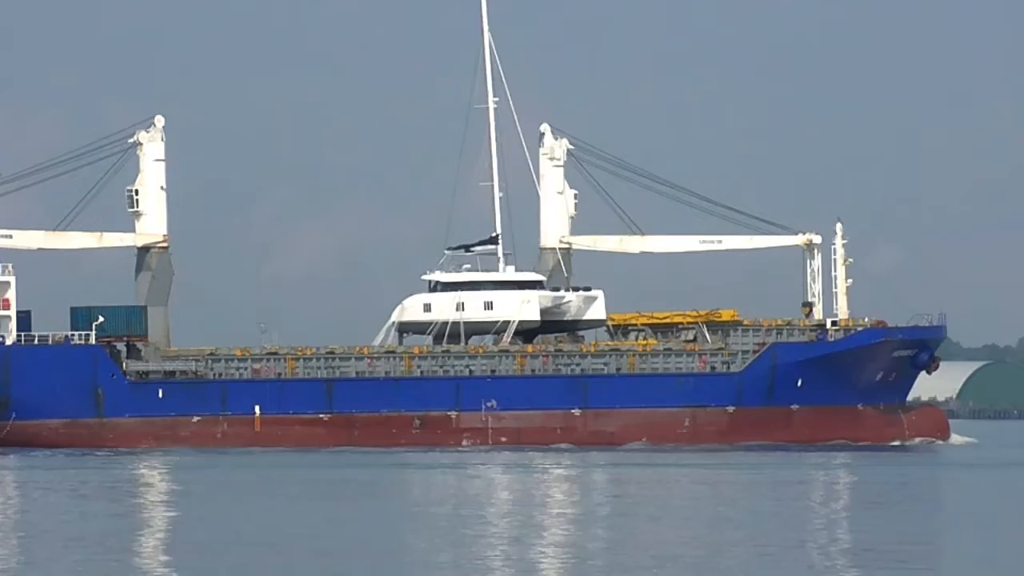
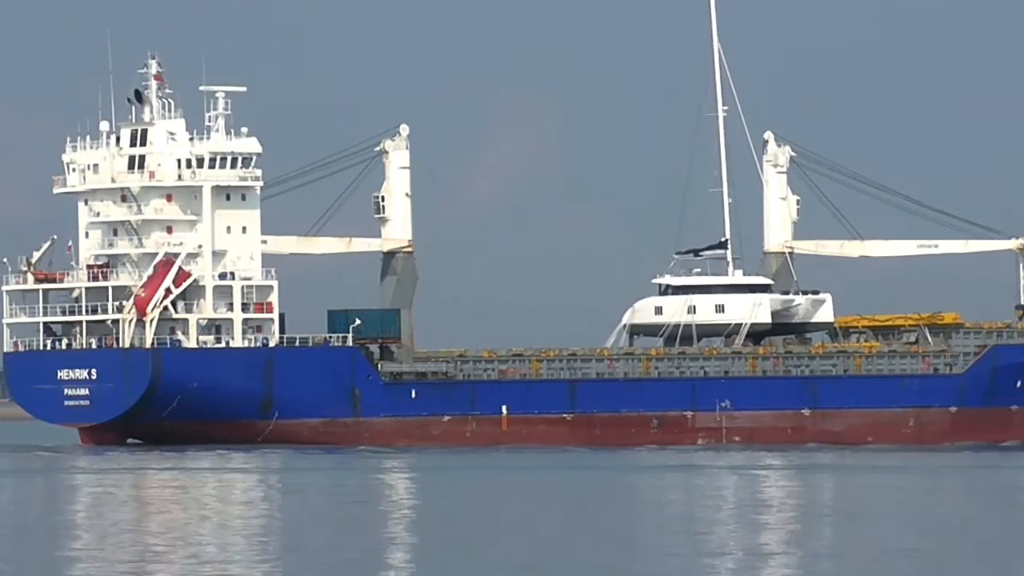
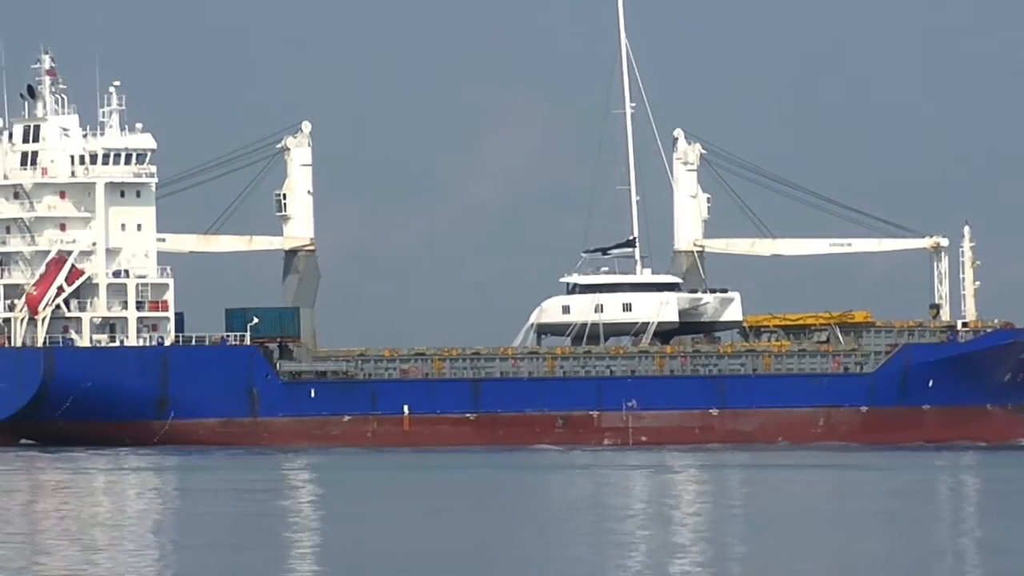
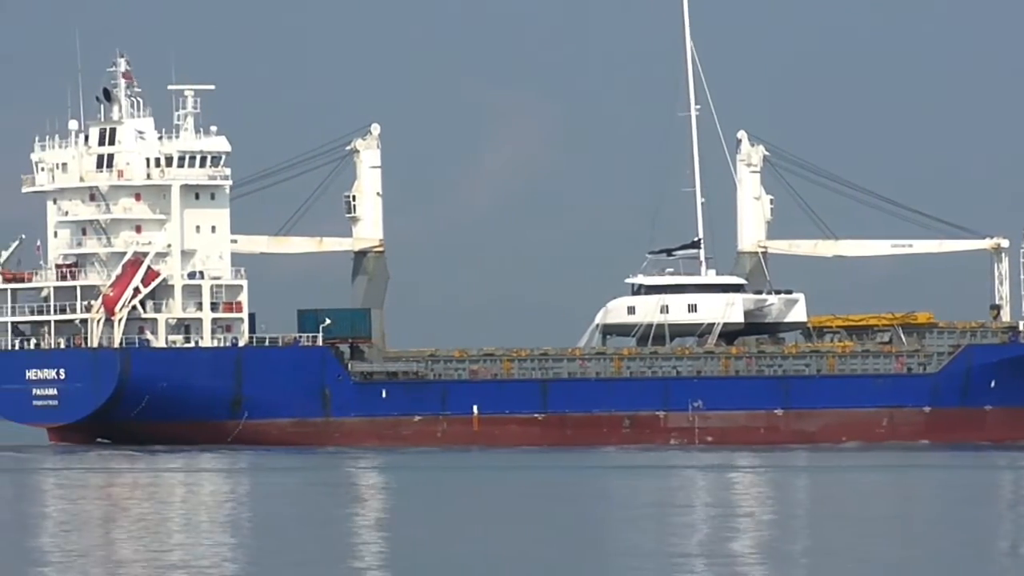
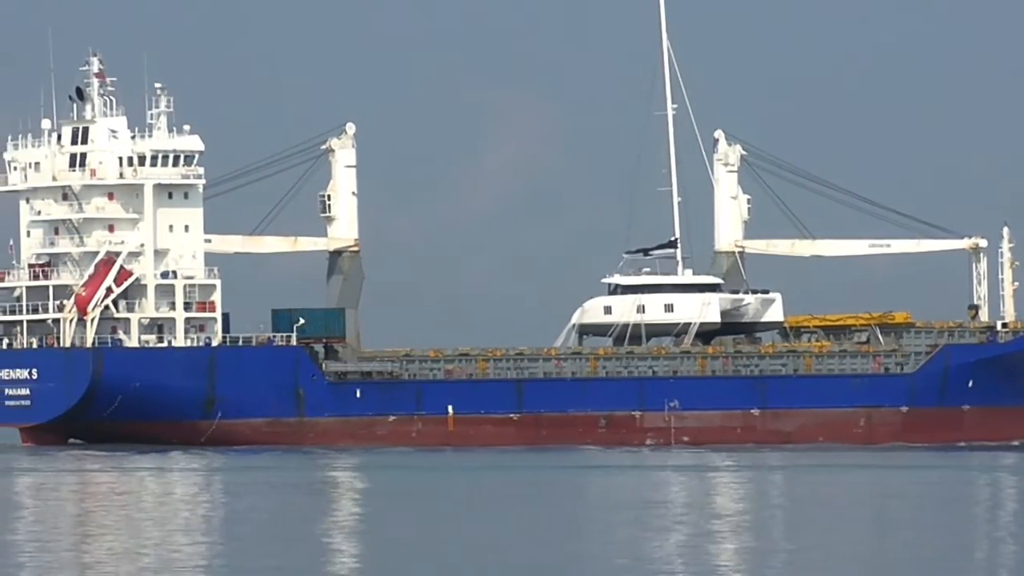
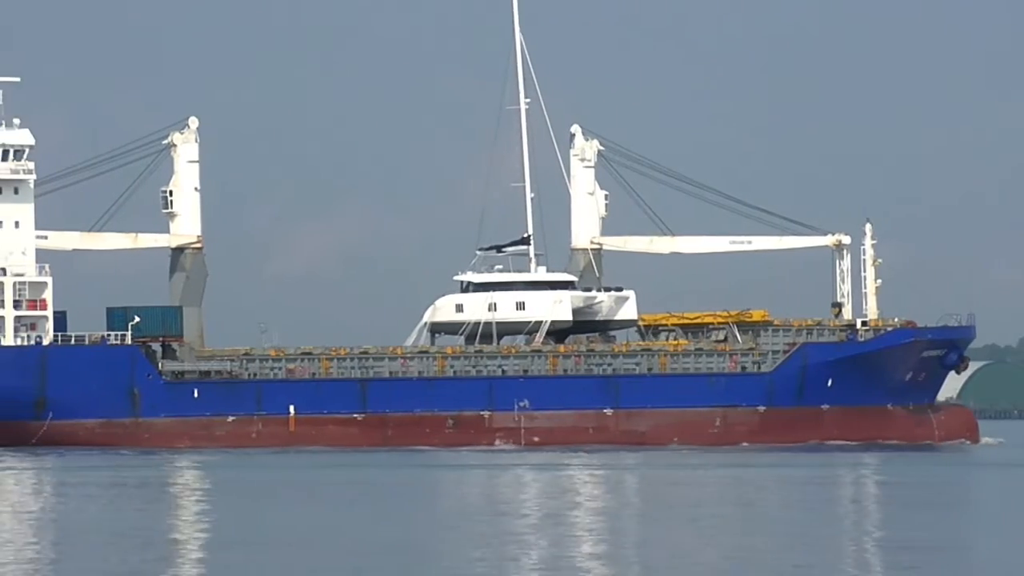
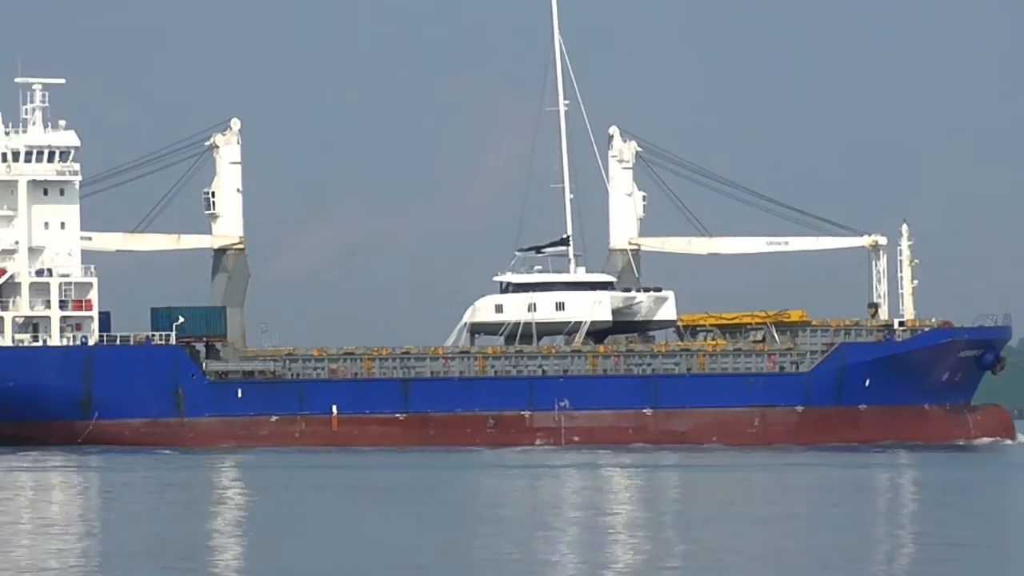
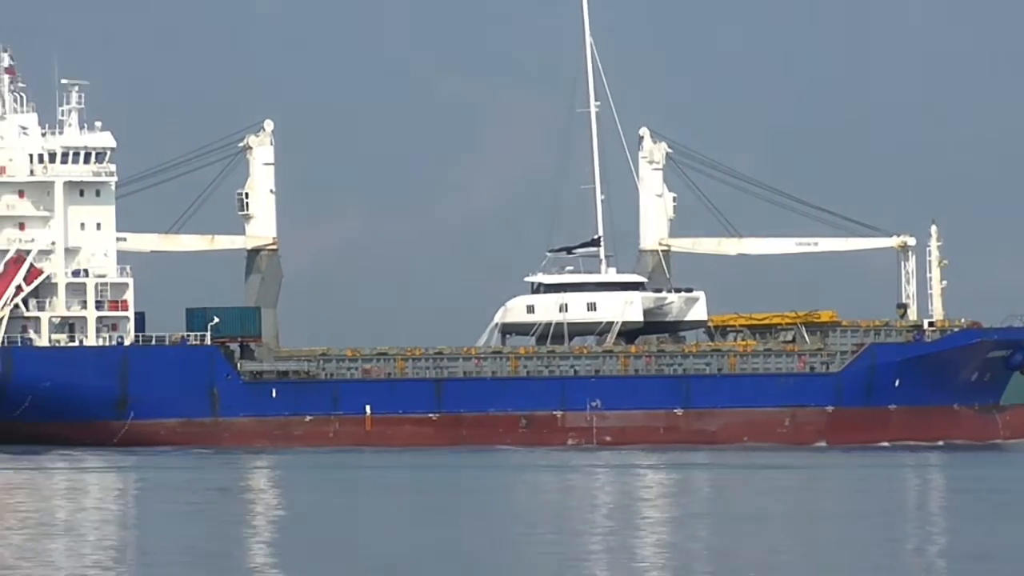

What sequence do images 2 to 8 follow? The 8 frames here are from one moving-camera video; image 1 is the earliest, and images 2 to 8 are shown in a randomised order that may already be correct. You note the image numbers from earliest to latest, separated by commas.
6, 7, 8, 3, 5, 4, 2
